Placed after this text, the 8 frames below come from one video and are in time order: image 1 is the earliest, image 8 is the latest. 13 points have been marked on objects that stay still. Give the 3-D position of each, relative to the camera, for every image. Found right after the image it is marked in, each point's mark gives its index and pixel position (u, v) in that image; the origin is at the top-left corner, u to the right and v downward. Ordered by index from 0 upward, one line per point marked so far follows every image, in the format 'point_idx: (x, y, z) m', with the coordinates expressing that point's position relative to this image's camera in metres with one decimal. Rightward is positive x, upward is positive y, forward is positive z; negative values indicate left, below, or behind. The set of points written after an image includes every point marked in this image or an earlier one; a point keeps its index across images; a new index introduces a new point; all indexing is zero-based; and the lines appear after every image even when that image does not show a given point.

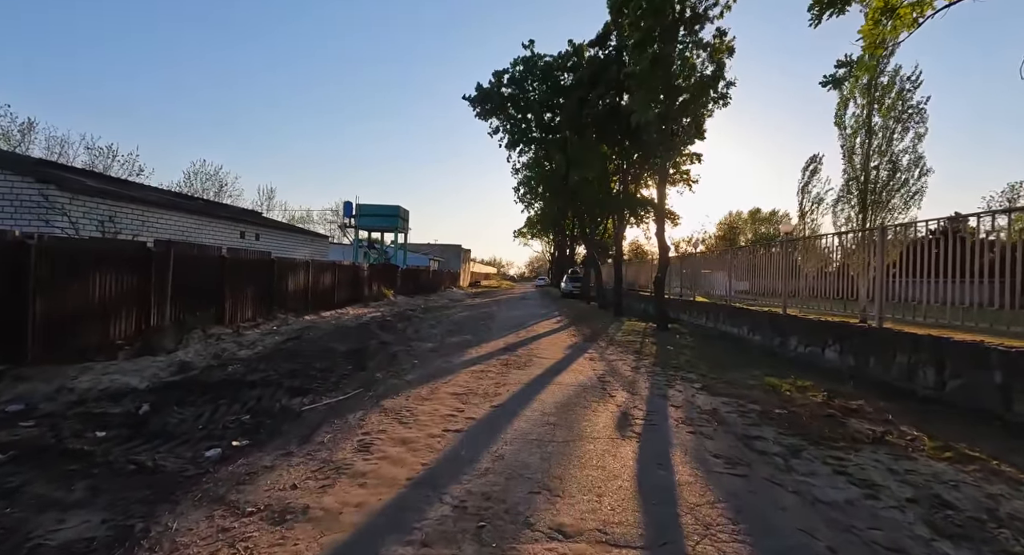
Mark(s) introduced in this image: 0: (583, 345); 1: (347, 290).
0: (+1.8, -1.7, +11.5) m
1: (-6.7, -0.5, +18.7) m
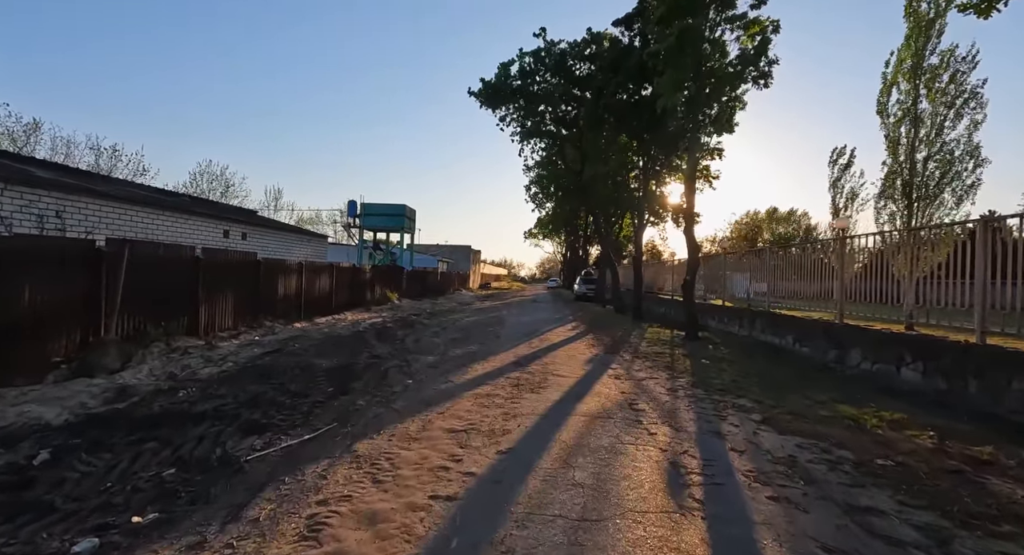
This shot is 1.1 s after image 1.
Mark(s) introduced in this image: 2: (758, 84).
0: (+2.0, -1.8, +10.1) m
1: (-6.3, -0.6, +17.5) m
2: (+5.9, +4.7, +11.2) m
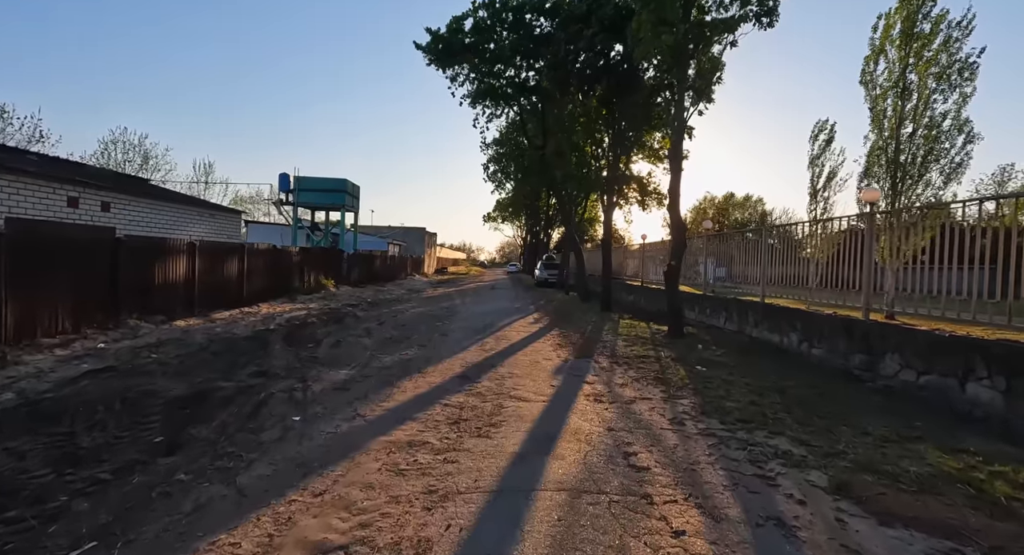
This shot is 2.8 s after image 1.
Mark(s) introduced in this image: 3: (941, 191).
0: (+1.1, -1.5, +8.0) m
1: (-7.8, -0.1, +14.6) m
2: (+4.9, +5.0, +9.2) m
3: (+14.5, +2.9, +15.7) m
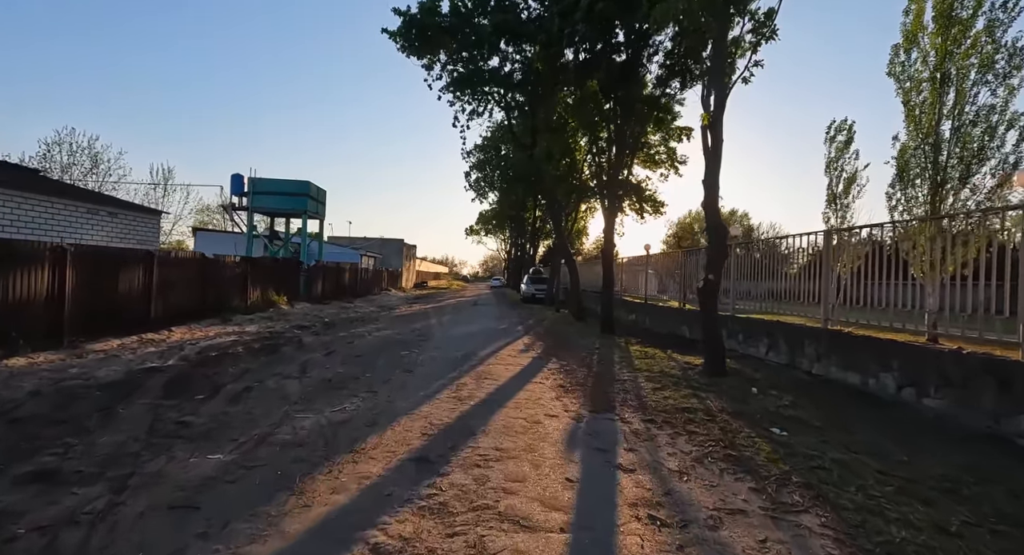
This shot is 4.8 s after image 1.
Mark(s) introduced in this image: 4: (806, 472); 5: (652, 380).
0: (+1.0, -1.7, +5.3) m
1: (-8.2, -0.5, +11.6) m
2: (+4.8, +4.7, +6.9) m
3: (+14.0, +2.4, +13.7) m
4: (+2.6, -1.7, +4.2) m
5: (+2.3, -1.7, +7.8) m
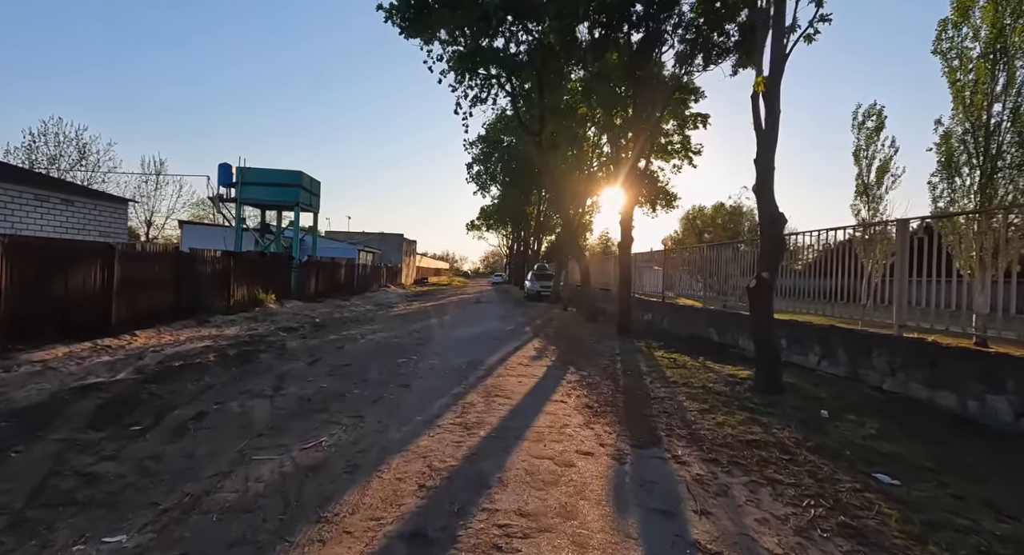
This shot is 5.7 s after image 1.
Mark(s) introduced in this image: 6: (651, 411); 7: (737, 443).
0: (+1.2, -1.7, +4.1) m
1: (-7.9, -0.5, +10.4) m
2: (+5.0, +4.8, +5.6) m
3: (+14.3, +2.4, +12.3) m
4: (+2.8, -1.8, +2.9) m
5: (+2.6, -1.7, +6.5) m
6: (+1.8, -1.7, +6.1) m
7: (+2.3, -1.7, +4.8) m
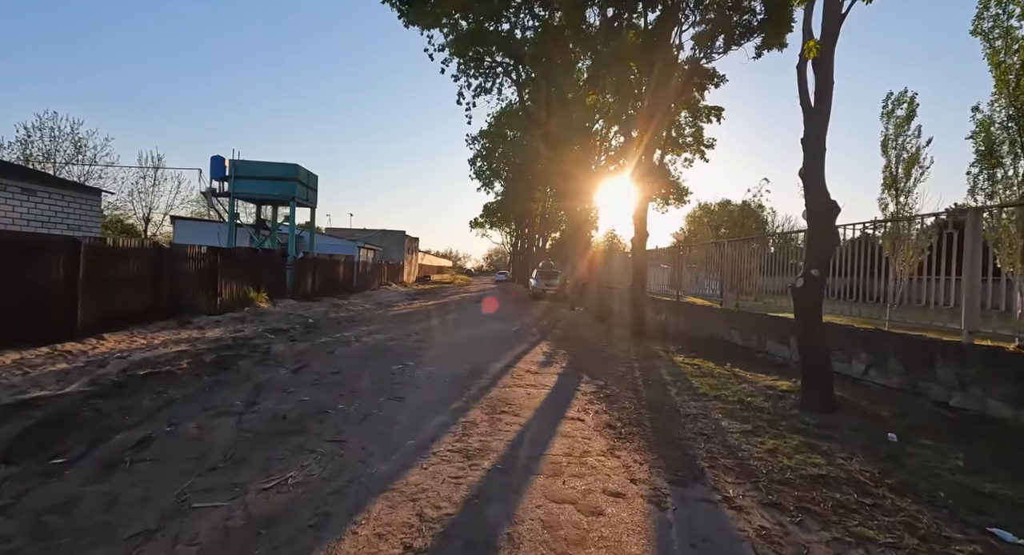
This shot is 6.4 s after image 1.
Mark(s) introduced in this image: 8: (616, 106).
0: (+1.3, -1.7, +3.2) m
1: (-7.8, -0.4, +9.5) m
2: (+5.1, +4.8, +4.6) m
3: (+14.4, +2.5, +11.3) m
4: (+2.9, -1.7, +2.0) m
5: (+2.7, -1.7, +5.6) m
6: (+1.9, -1.7, +5.2) m
7: (+2.4, -1.7, +3.9) m
8: (+4.2, +6.9, +18.7) m
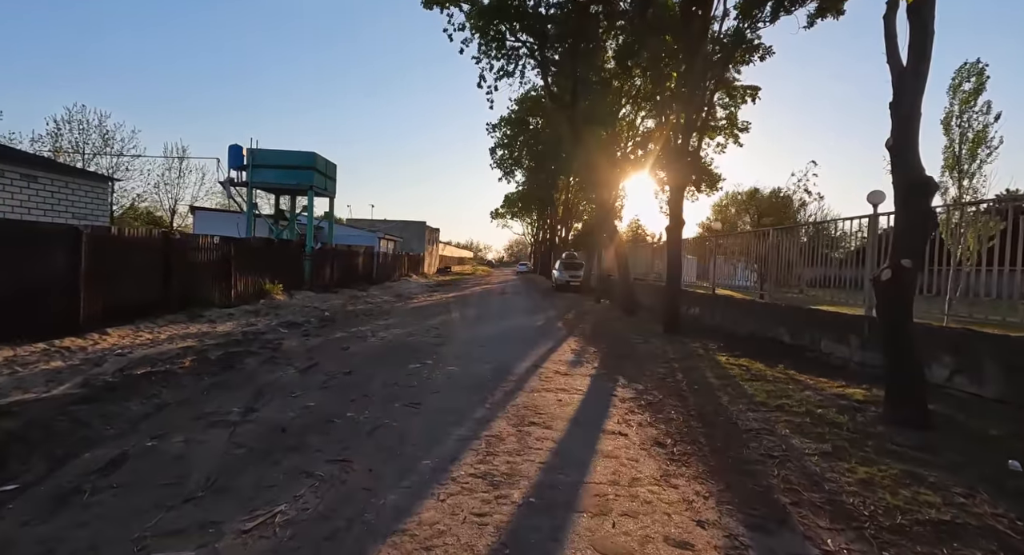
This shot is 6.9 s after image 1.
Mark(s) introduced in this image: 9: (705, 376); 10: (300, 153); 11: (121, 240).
0: (+1.5, -1.7, +2.4) m
1: (-7.3, -0.2, +9.1) m
2: (+5.4, +4.8, +3.5) m
3: (+15.0, +2.7, +9.8) m
4: (+3.1, -1.7, +1.1) m
5: (+3.0, -1.6, +4.7) m
6: (+2.2, -1.6, +4.4) m
7: (+2.7, -1.6, +3.1) m
8: (+5.1, +7.2, +17.6) m
9: (+3.1, -1.6, +7.6) m
10: (-8.9, +5.1, +19.5) m
11: (-7.3, +0.7, +8.6) m
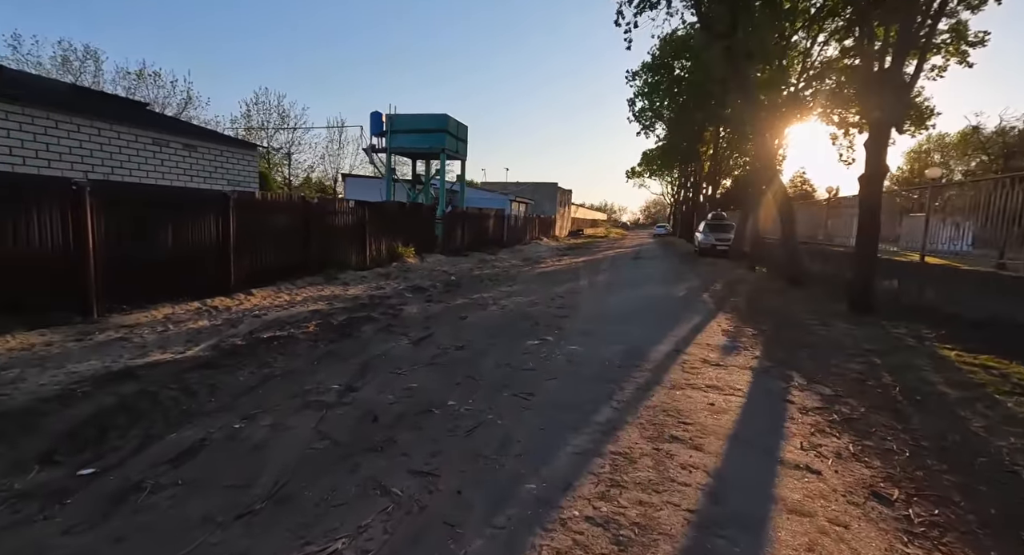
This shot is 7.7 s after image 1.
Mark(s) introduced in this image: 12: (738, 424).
0: (+1.8, -1.7, +0.9) m
1: (-4.8, +0.5, +9.7) m
2: (+5.9, +4.8, +0.4) m
3: (+16.9, +2.9, +3.9) m
4: (+3.0, -1.8, -0.7) m
5: (+3.9, -1.4, +2.7) m
6: (+3.1, -1.5, +2.6) m
7: (+3.1, -1.6, +1.2) m
8: (+9.5, +8.3, +13.7) m
9: (+4.8, -1.2, +5.4) m
10: (-3.4, +6.7, +19.6) m
11: (-4.9, +1.4, +9.1) m
12: (+2.0, -1.3, +4.2) m
